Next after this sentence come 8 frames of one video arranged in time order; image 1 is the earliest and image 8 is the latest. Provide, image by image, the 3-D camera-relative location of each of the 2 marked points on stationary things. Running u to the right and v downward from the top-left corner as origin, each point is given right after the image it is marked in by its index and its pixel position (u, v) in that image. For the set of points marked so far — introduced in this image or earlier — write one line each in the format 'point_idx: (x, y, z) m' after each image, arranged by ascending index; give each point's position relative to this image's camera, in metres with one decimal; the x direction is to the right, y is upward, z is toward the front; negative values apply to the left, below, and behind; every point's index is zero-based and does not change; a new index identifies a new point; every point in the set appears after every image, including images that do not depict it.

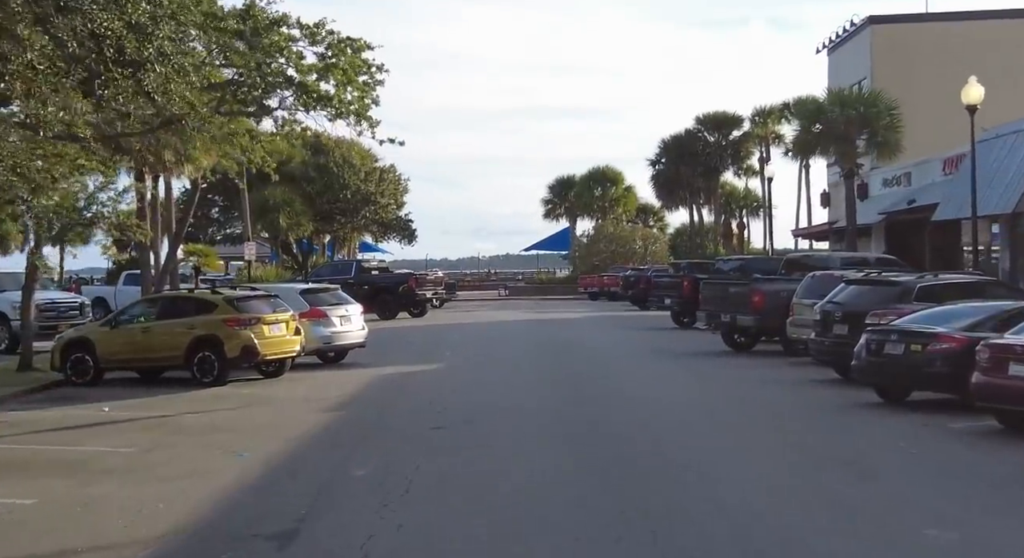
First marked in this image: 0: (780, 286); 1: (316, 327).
0: (+5.2, -0.1, +18.5) m
1: (-3.7, -0.9, +17.7) m
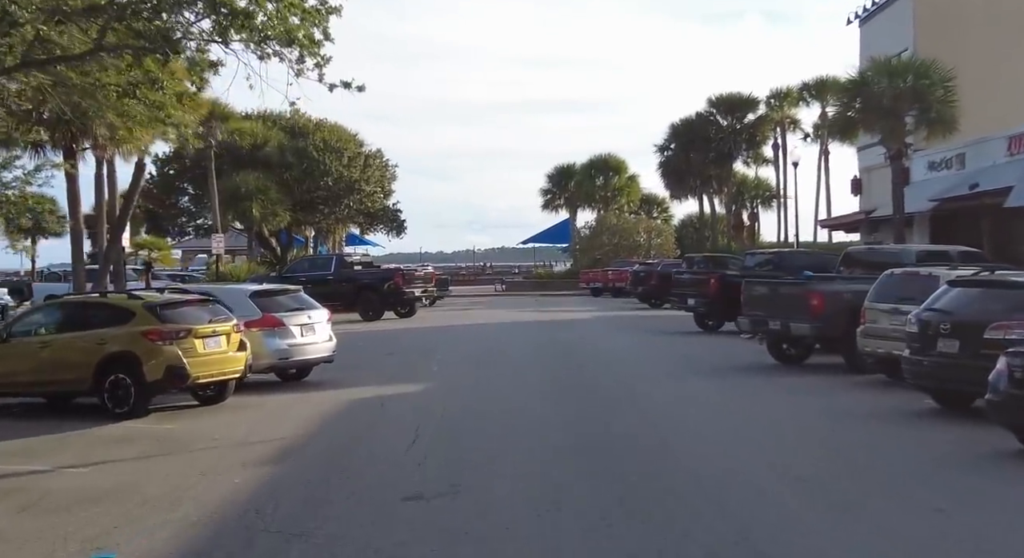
0: (+5.2, -0.1, +15.0) m
1: (-3.6, -0.9, +14.2) m
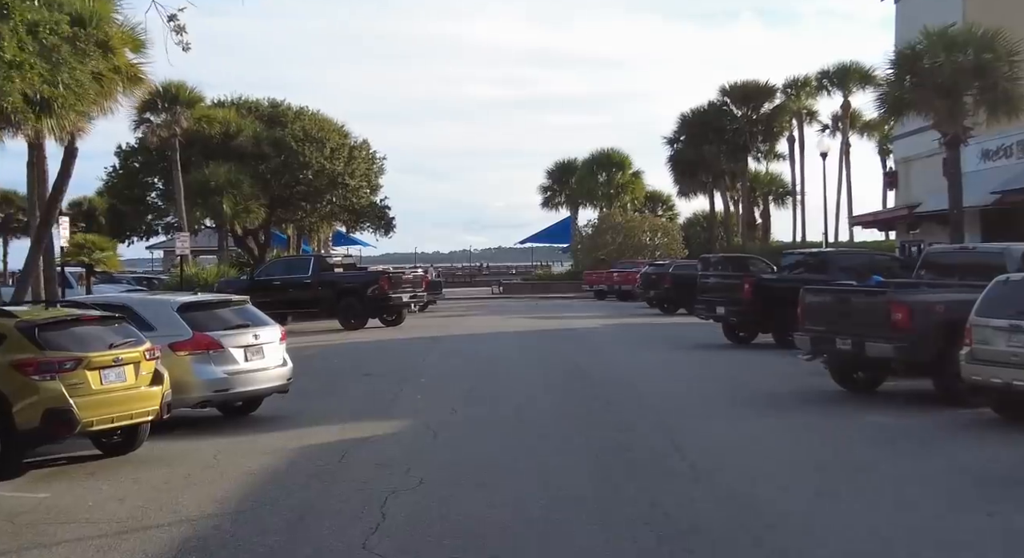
0: (+5.3, -0.2, +11.8) m
1: (-3.6, -1.0, +11.0) m
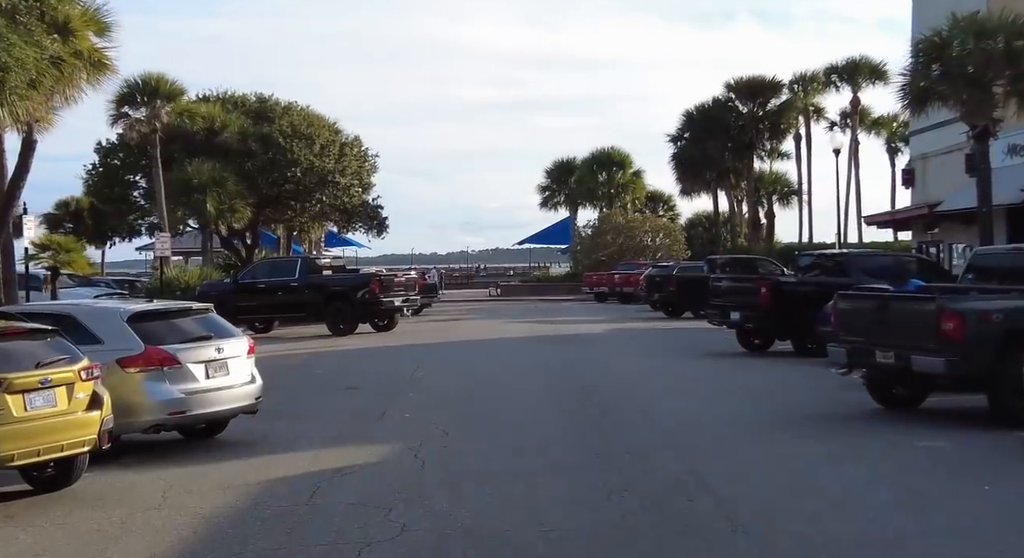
0: (+5.3, -0.3, +10.4) m
1: (-3.6, -1.1, +9.6) m
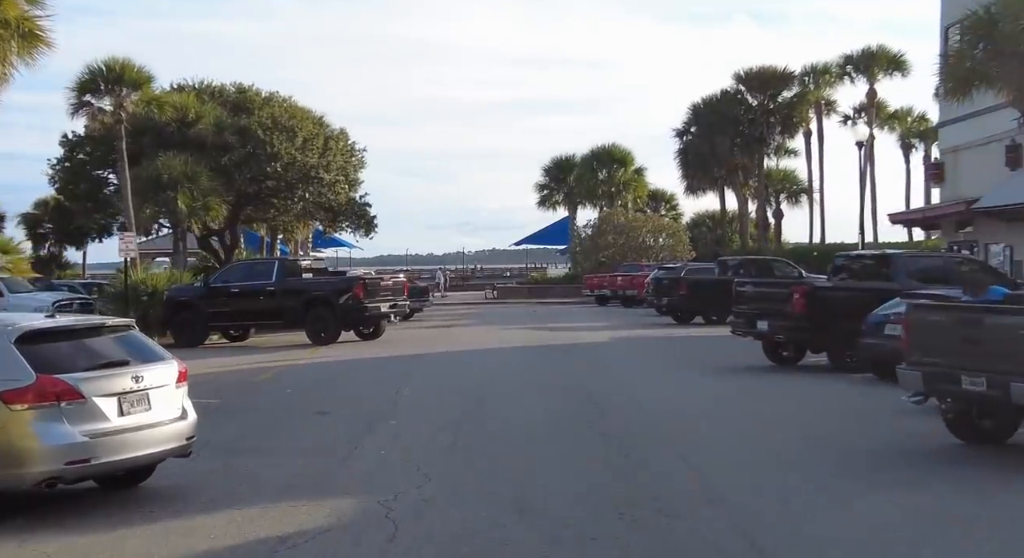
0: (+5.3, -0.3, +8.3) m
1: (-3.6, -1.2, +7.4) m
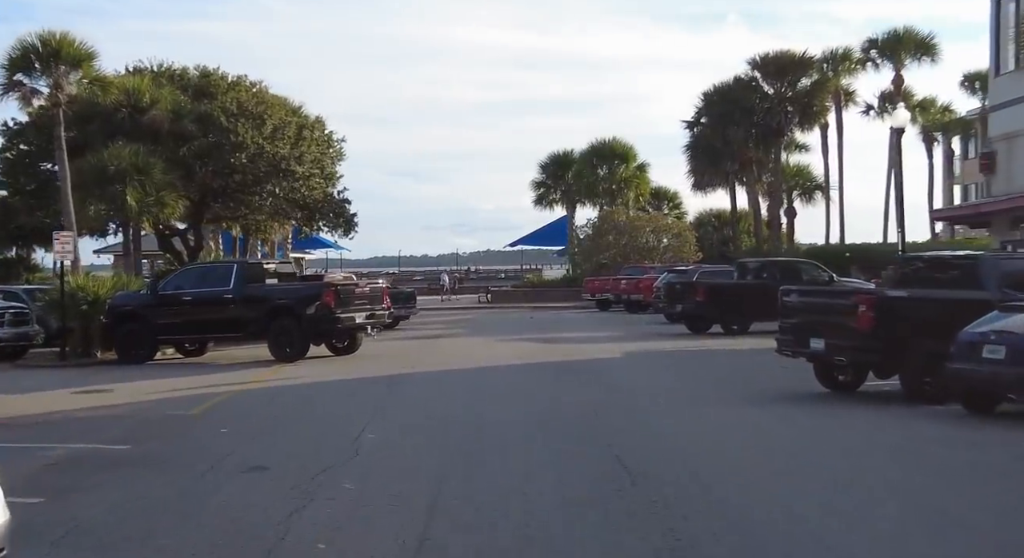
0: (+5.2, -0.4, +5.2) m
1: (-3.6, -1.3, +4.3) m
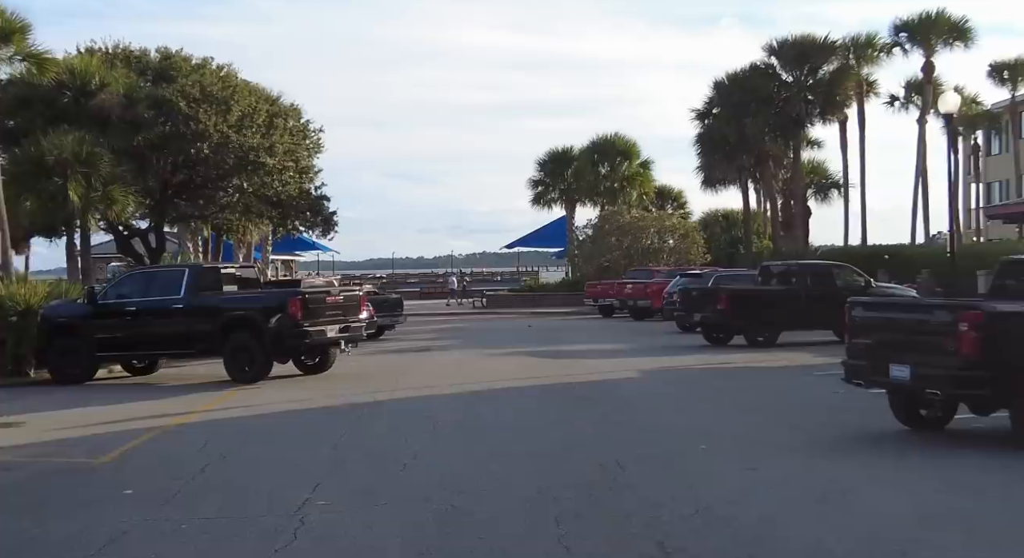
0: (+5.3, -0.5, +2.4) m
1: (-3.6, -1.4, +1.4) m
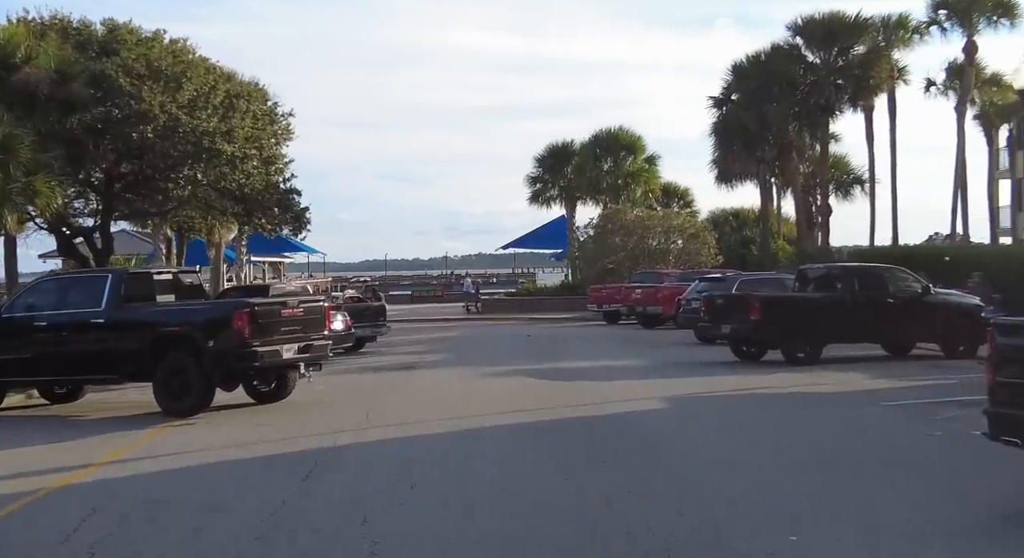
0: (+5.3, -0.6, -0.7) m
1: (-3.6, -1.5, -1.8) m
